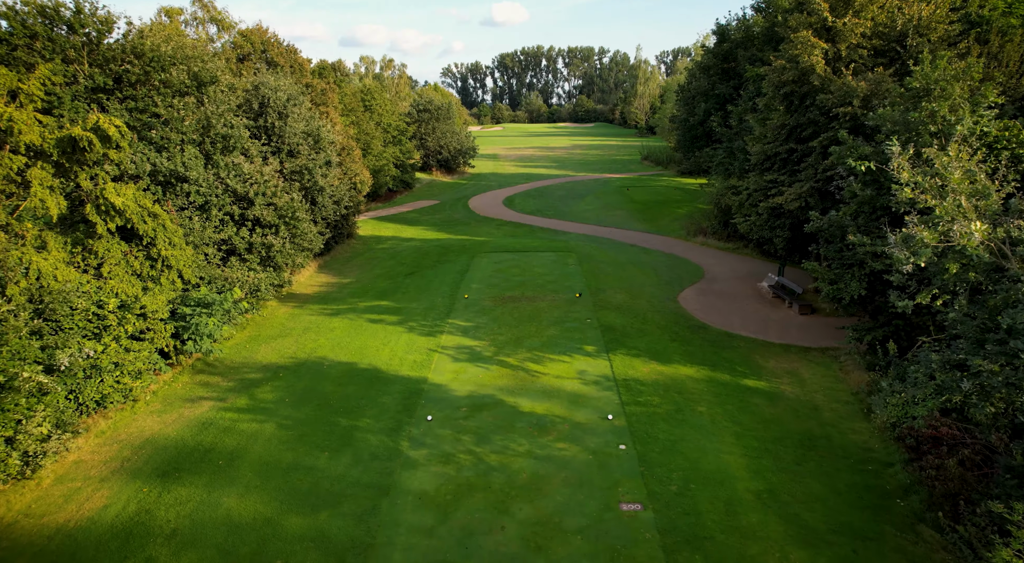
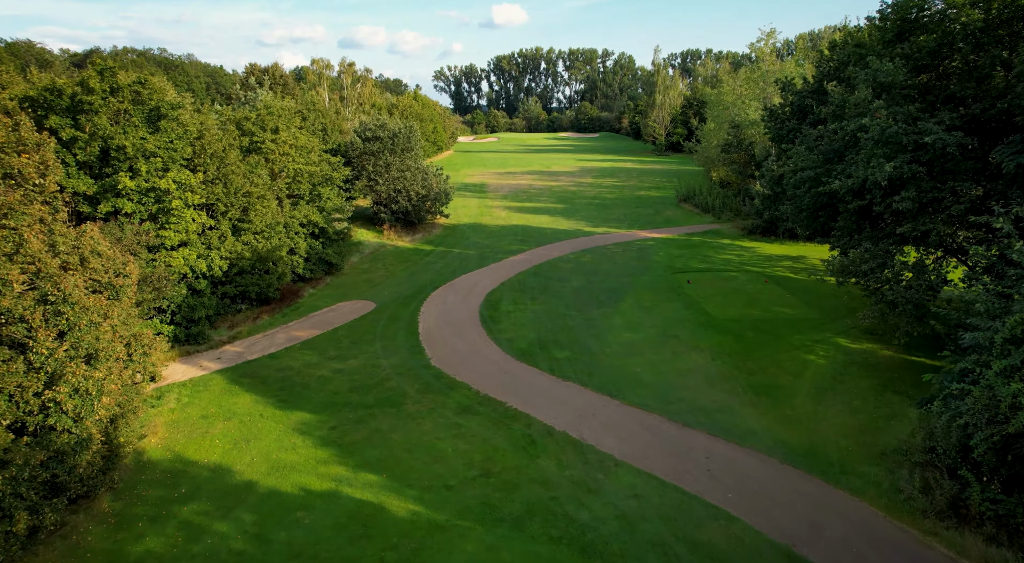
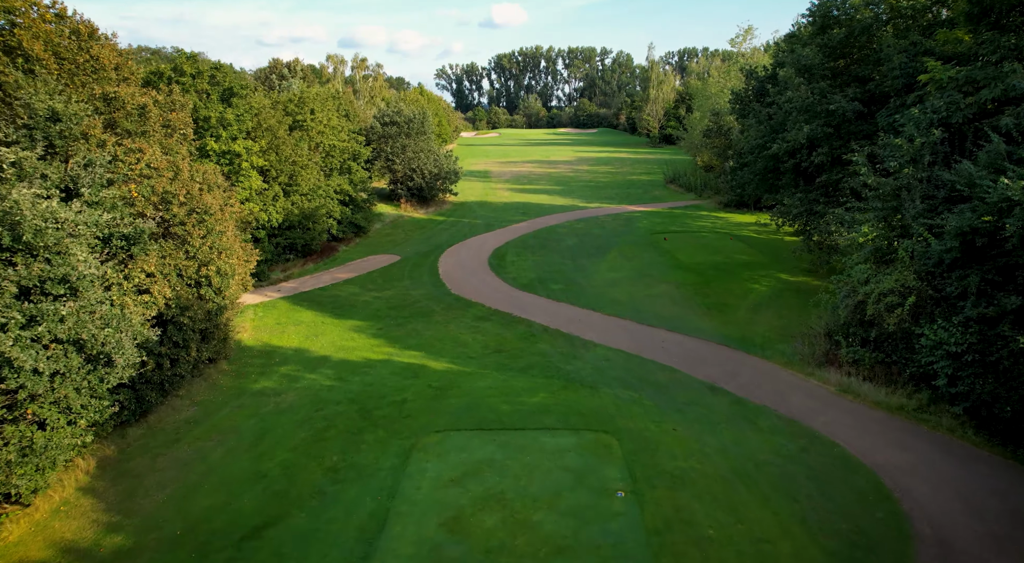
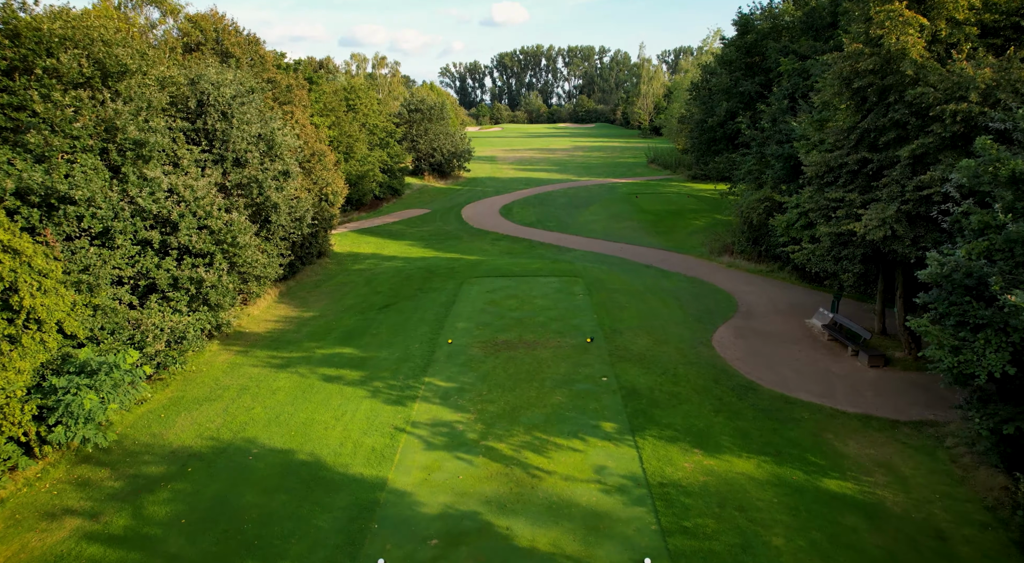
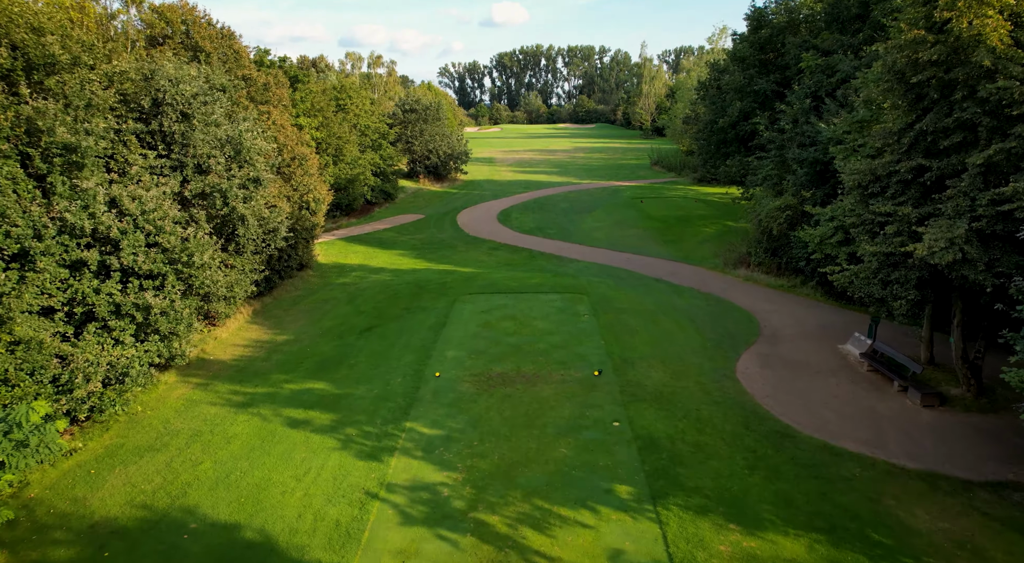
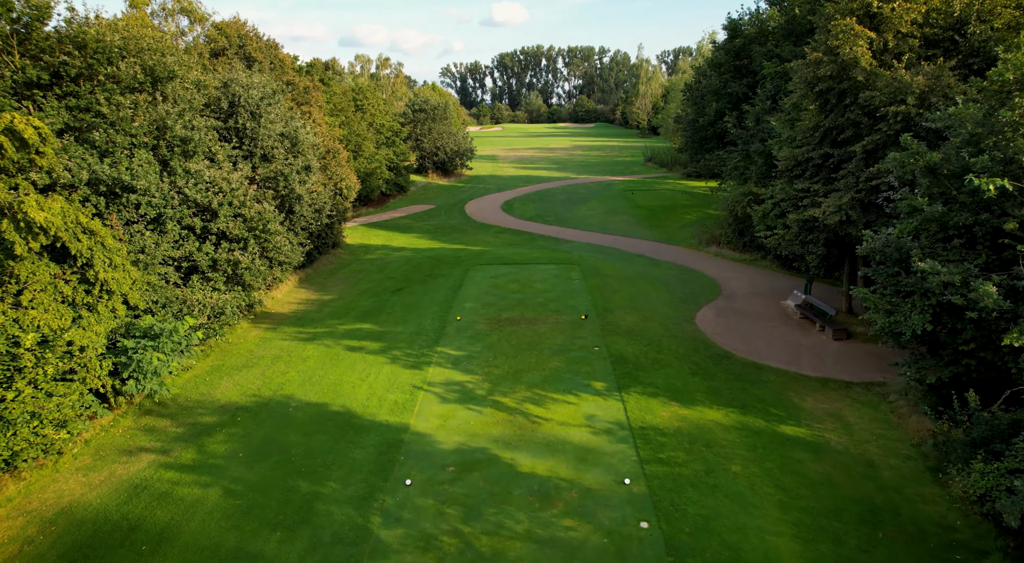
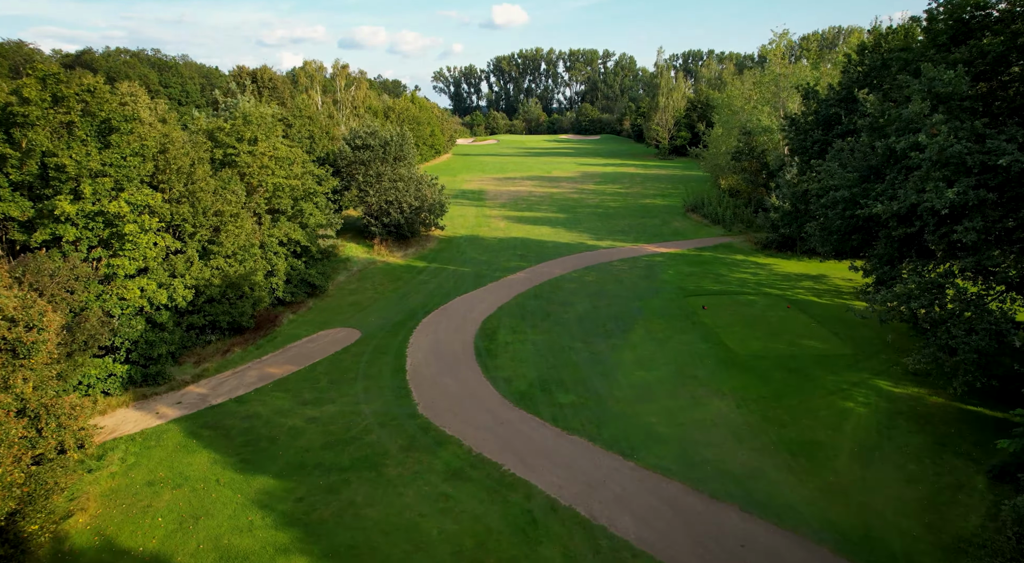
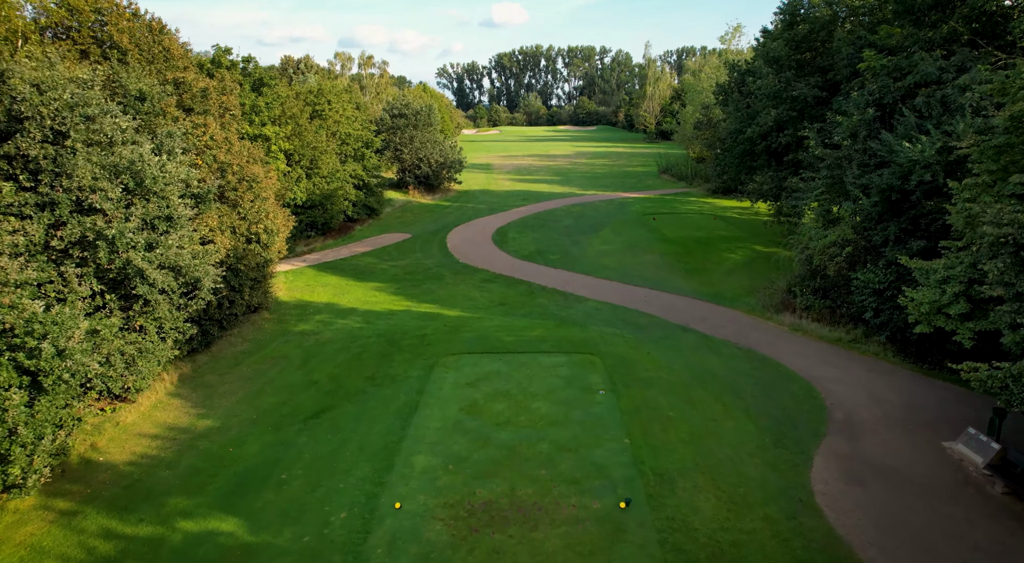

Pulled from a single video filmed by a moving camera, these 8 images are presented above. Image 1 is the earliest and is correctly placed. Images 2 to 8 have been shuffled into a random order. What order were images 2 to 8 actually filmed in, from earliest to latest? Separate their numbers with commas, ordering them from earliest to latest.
6, 4, 5, 8, 3, 2, 7
